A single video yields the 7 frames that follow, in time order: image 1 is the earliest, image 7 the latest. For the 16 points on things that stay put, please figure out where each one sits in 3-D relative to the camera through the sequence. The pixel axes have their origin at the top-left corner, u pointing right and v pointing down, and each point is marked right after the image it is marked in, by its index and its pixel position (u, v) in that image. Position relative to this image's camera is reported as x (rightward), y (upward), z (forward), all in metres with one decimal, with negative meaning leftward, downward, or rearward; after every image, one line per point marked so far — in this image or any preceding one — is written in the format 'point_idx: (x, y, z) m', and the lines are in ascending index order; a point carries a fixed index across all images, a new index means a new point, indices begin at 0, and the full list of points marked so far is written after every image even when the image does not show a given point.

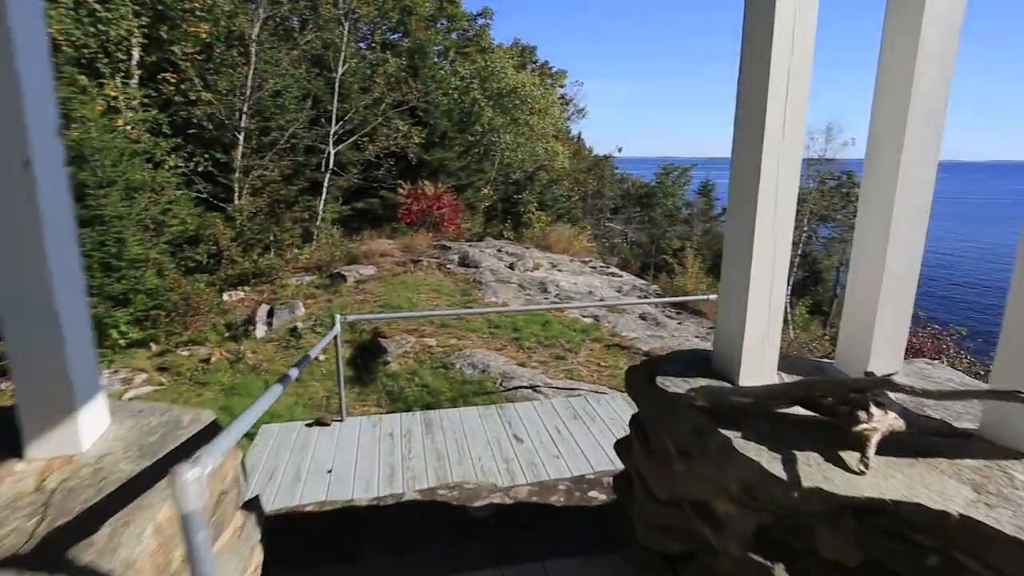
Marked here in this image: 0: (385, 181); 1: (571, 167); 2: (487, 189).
0: (-2.1, +1.8, +9.8) m
1: (+1.4, +3.0, +14.5) m
2: (-0.5, +1.9, +11.3) m
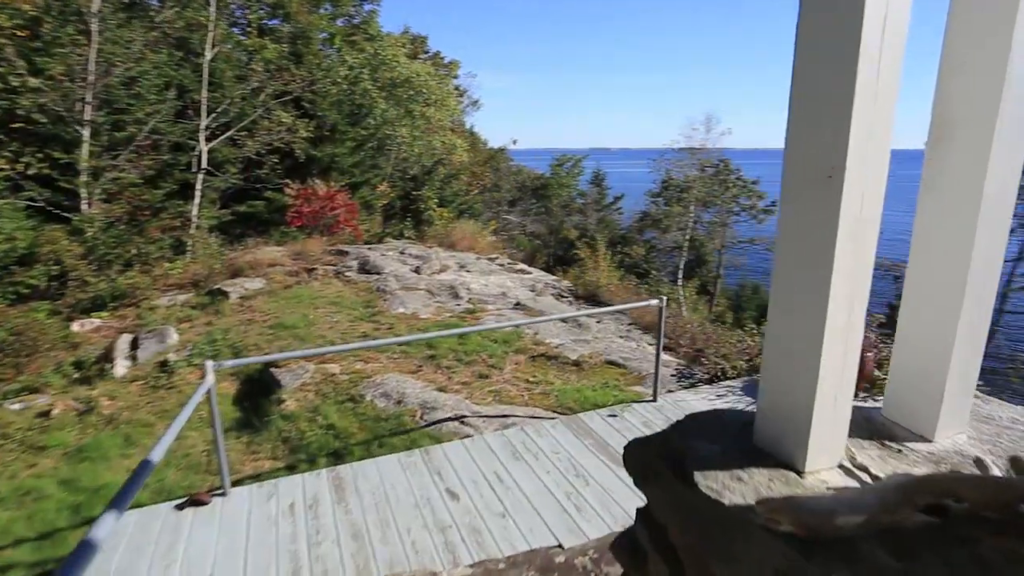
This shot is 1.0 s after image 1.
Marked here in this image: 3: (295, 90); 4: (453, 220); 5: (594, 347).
0: (-3.6, +1.6, +8.8) m
1: (-1.0, +3.0, +14.0) m
2: (-2.3, +1.8, +10.5) m
3: (-3.2, +2.9, +8.7) m
4: (-1.2, +1.4, +11.8) m
5: (+0.8, -0.6, +5.6) m
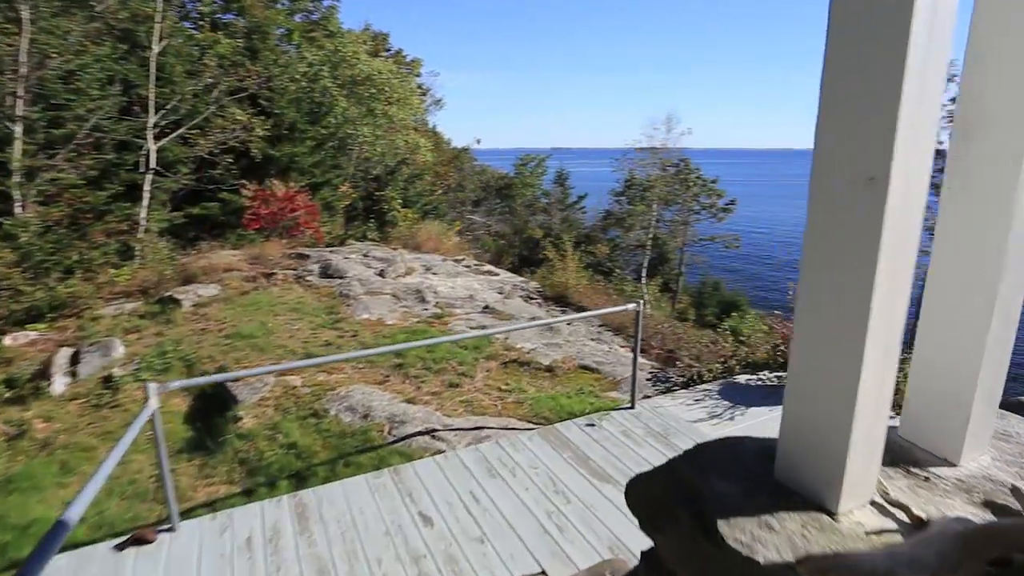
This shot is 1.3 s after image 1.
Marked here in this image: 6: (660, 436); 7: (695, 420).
0: (-4.1, +1.5, +8.4) m
1: (-1.8, +3.0, +13.7) m
2: (-2.9, +1.8, +10.2) m
3: (-3.7, +2.8, +8.3) m
4: (-1.8, +1.3, +11.5) m
5: (+0.5, -0.6, +5.5) m
6: (+0.9, -0.9, +3.6) m
7: (+1.2, -0.9, +3.9) m
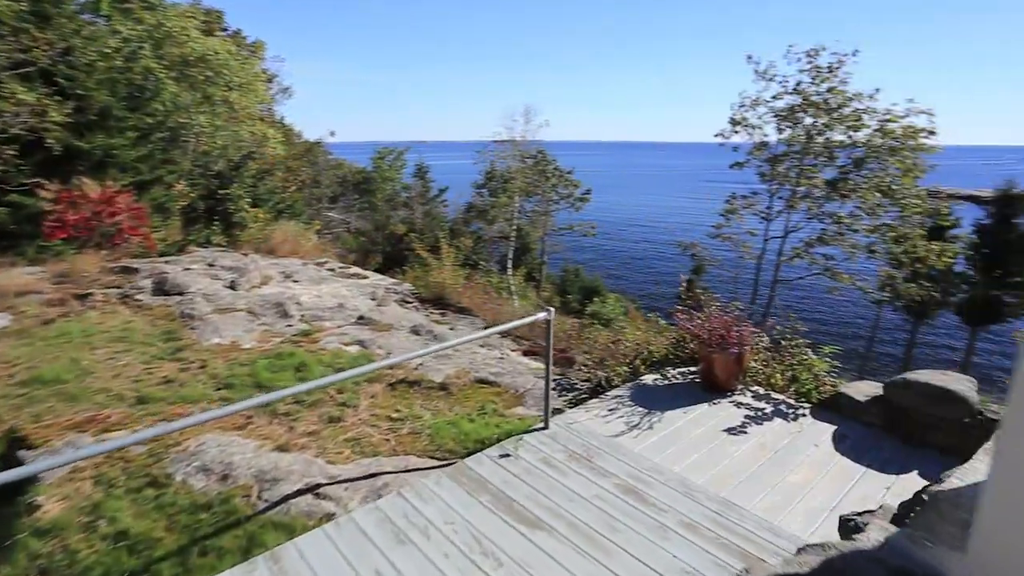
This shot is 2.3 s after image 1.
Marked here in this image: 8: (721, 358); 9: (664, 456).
0: (-5.7, +1.2, +6.7) m
1: (-4.7, +2.8, +12.4) m
2: (-4.9, +1.5, +8.8) m
3: (-5.4, +2.6, +6.7) m
4: (-4.2, +1.2, +10.3) m
5: (-0.4, -0.6, +4.9) m
6: (+0.4, -1.0, +3.3) m
7: (+0.6, -0.9, +3.6) m
8: (+1.5, -0.5, +4.3) m
9: (+0.9, -1.0, +3.4) m
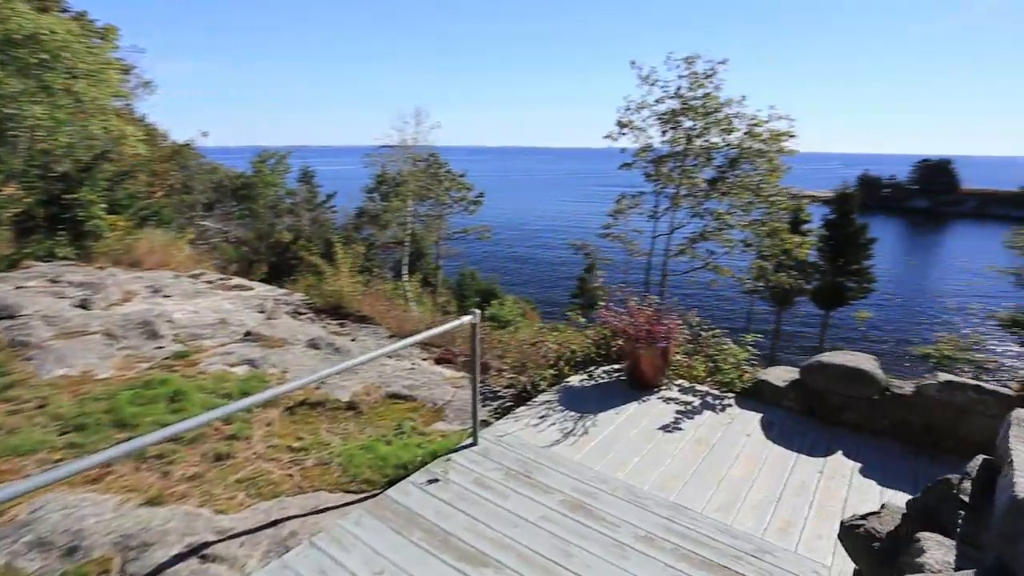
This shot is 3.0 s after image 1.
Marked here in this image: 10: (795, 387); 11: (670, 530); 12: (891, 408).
0: (-6.6, +0.9, +5.3) m
1: (-6.8, +2.5, +11.0) m
2: (-6.3, +1.2, +7.4) m
3: (-6.4, +2.3, +5.3) m
4: (-5.8, +0.9, +9.0) m
5: (-1.1, -0.7, +4.4) m
6: (+0.1, -0.9, +2.9) m
7: (+0.2, -0.9, +3.3) m
8: (+0.9, -0.5, +4.1) m
9: (+0.5, -0.9, +3.2) m
10: (+2.0, -0.7, +4.1) m
11: (+0.7, -1.1, +2.6) m
12: (+2.5, -0.8, +3.8) m
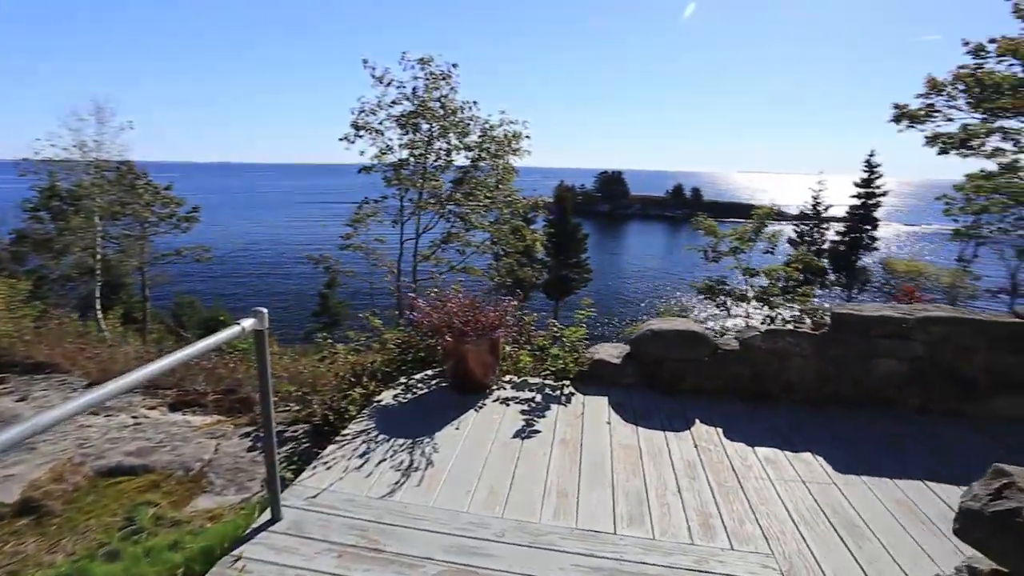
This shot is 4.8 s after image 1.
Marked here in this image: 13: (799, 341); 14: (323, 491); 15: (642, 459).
0: (-7.7, +0.2, +1.2) m
1: (-10.4, +1.5, +6.4) m
2: (-8.3, +0.5, +3.3) m
3: (-7.6, +1.6, +1.4) m
4: (-8.5, +0.1, +5.0) m
5: (-2.1, -0.8, +2.8) m
6: (-0.5, -0.9, +1.9) m
7: (-0.5, -0.8, +2.3) m
8: (-0.2, -0.3, +3.3) m
9: (-0.2, -0.8, +2.3) m
10: (+0.7, -0.5, +3.8) m
11: (+0.3, -0.9, +1.9) m
12: (+1.3, -0.5, +3.7) m
13: (+1.8, -0.3, +3.7) m
14: (-0.7, -0.8, +2.3) m
15: (+0.6, -0.8, +2.8) m
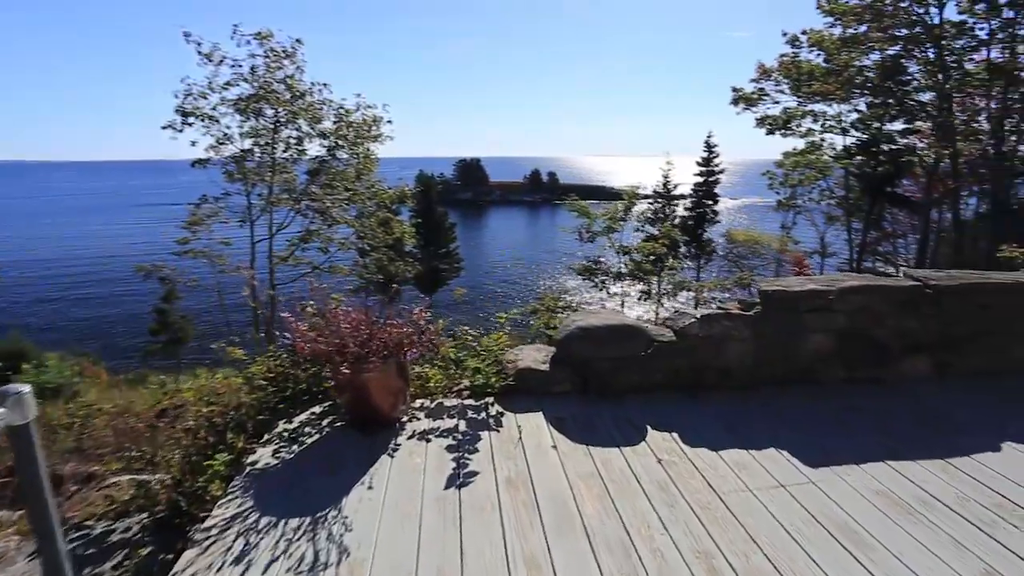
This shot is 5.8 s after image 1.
0: (-7.4, -0.5, -1.2) m
1: (-11.3, +0.6, +3.2) m
2: (-8.5, -0.2, +0.7) m
3: (-7.5, +0.9, -1.0) m
4: (-9.0, -0.6, +2.3) m
5: (-2.3, -1.0, +1.6) m
6: (-0.5, -0.9, +1.1) m
7: (-0.6, -0.9, +1.5) m
8: (-0.6, -0.4, +2.6) m
9: (-0.3, -0.9, +1.6) m
10: (+0.2, -0.4, +3.2) m
11: (+0.3, -0.9, +1.3) m
12: (+0.8, -0.4, +3.3) m
13: (+1.3, -0.2, +3.4) m
14: (-0.8, -0.9, +1.5) m
15: (+0.4, -0.8, +2.2) m
